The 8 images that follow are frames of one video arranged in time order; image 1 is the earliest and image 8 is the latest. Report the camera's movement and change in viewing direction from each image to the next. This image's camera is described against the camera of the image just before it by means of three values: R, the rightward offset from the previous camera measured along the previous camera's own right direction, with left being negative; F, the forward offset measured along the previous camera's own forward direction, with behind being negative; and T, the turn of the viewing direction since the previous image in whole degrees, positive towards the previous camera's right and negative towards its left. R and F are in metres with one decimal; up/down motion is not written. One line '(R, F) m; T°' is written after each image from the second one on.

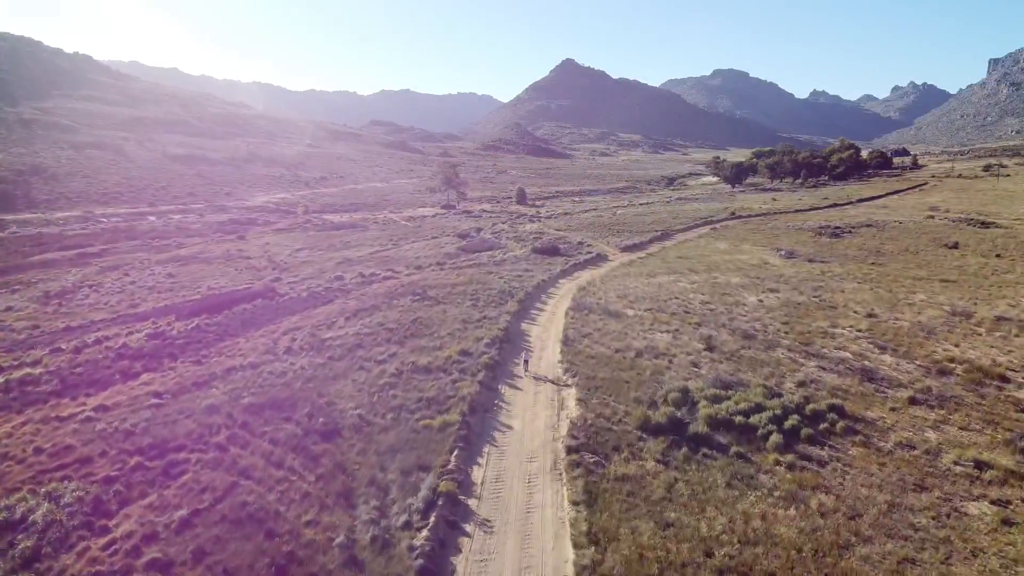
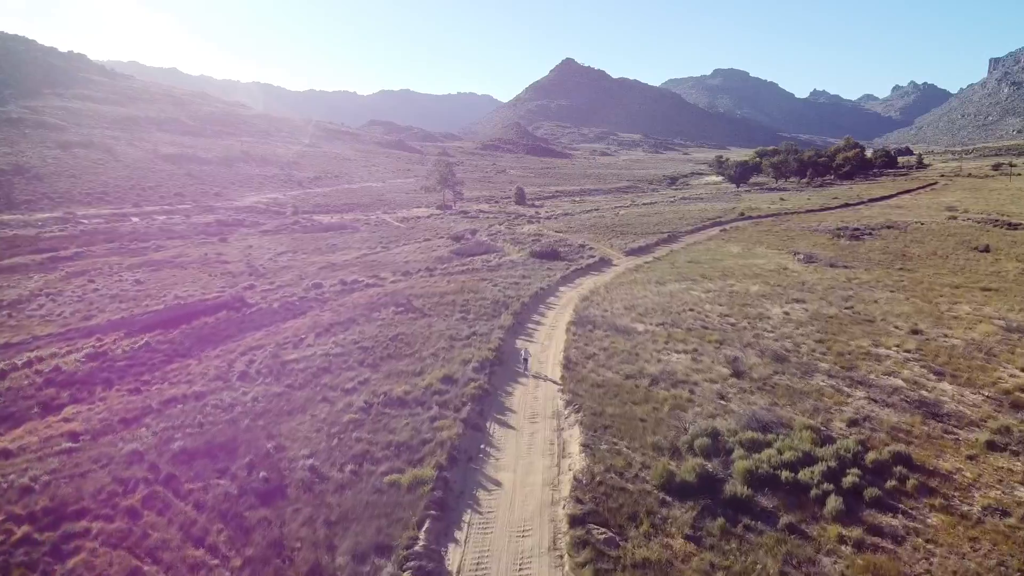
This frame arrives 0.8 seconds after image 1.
(+0.2, +4.3) m; 0°
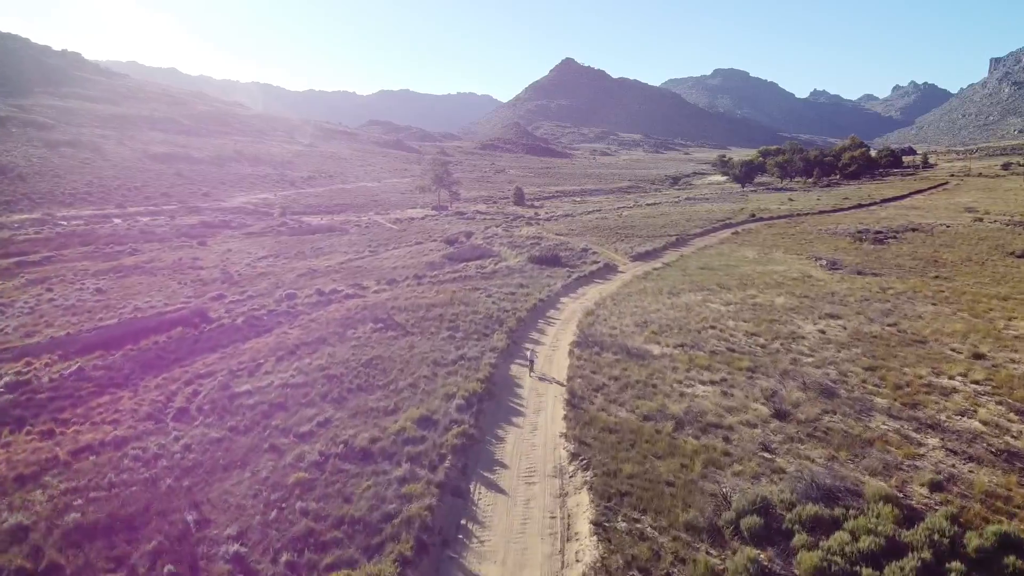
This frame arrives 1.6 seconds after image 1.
(+0.2, +4.4) m; 0°
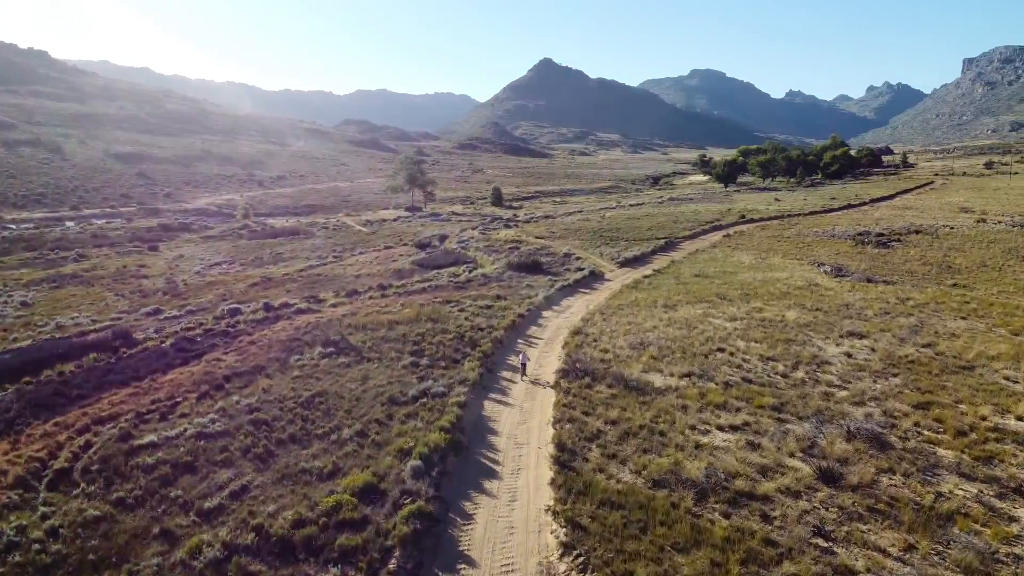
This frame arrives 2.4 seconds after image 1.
(+0.2, +4.5) m; +1°
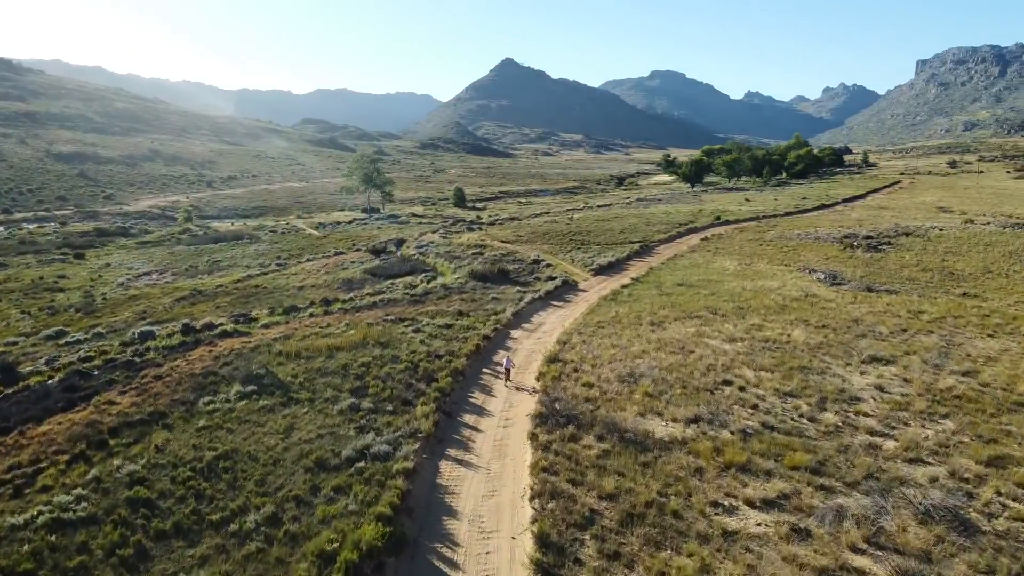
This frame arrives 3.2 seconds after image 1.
(0.0, +4.6) m; +2°
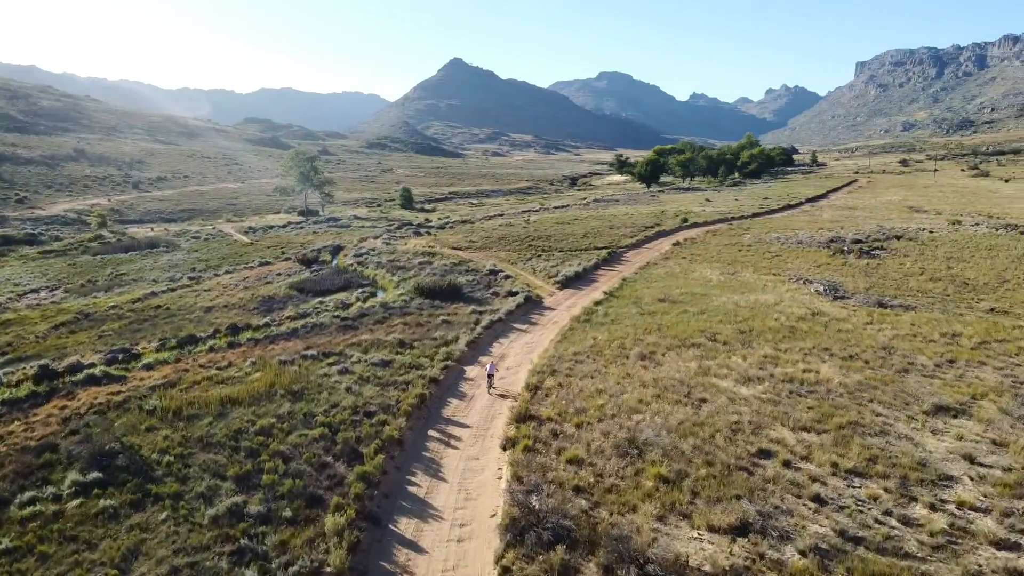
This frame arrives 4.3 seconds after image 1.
(-0.1, +6.0) m; +3°
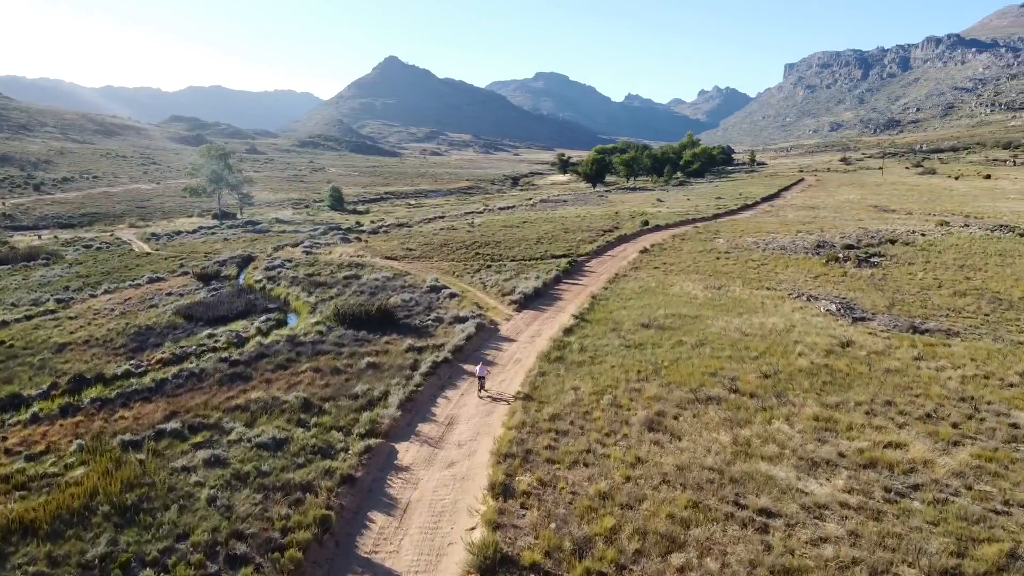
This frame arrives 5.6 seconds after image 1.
(-0.2, +6.9) m; +4°
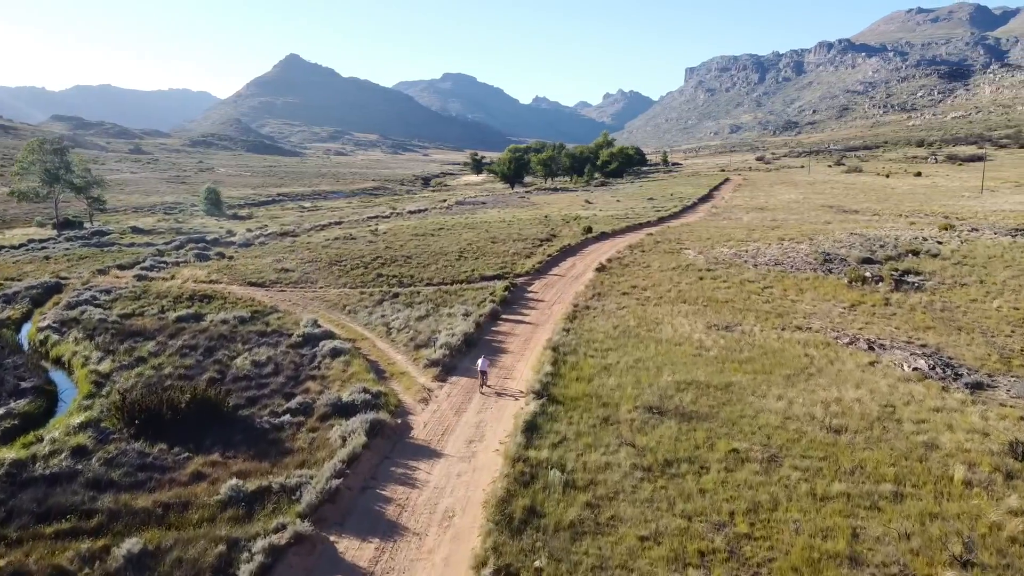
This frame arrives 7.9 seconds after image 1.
(-0.1, +10.7) m; +6°
